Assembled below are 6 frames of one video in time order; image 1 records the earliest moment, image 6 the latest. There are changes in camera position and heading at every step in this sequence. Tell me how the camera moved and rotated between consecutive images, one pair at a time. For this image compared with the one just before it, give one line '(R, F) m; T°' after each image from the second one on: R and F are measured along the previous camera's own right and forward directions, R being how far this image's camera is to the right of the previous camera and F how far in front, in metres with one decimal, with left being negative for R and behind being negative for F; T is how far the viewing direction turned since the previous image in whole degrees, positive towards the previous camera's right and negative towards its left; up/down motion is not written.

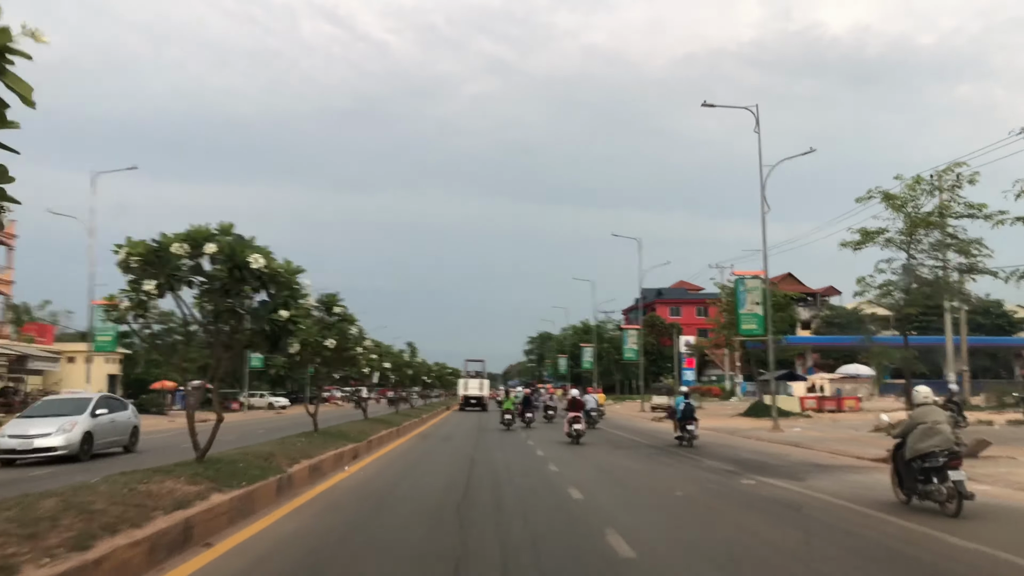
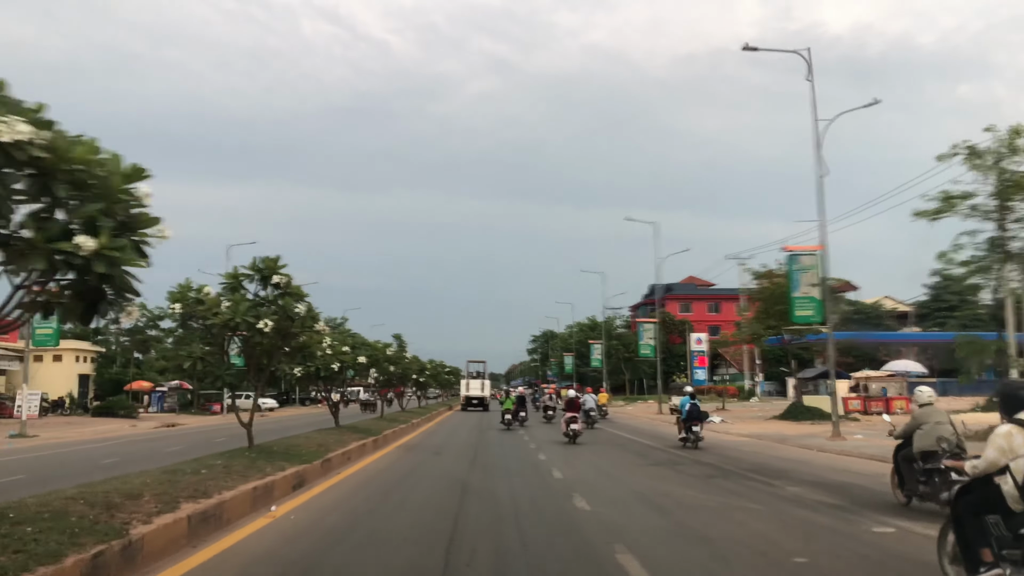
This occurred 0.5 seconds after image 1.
(0.0, +1.3) m; 0°
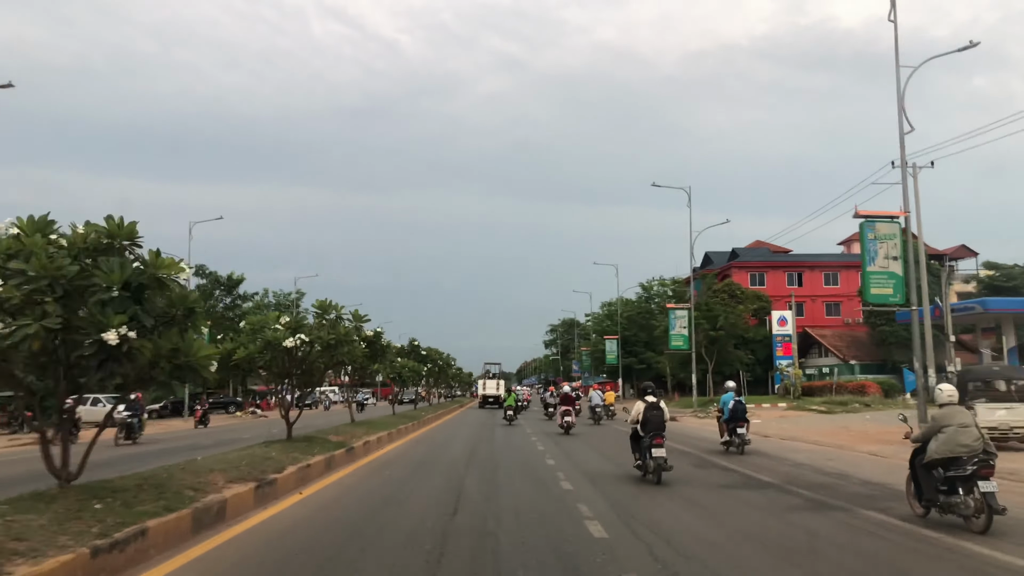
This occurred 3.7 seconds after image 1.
(+0.3, +3.9) m; -1°
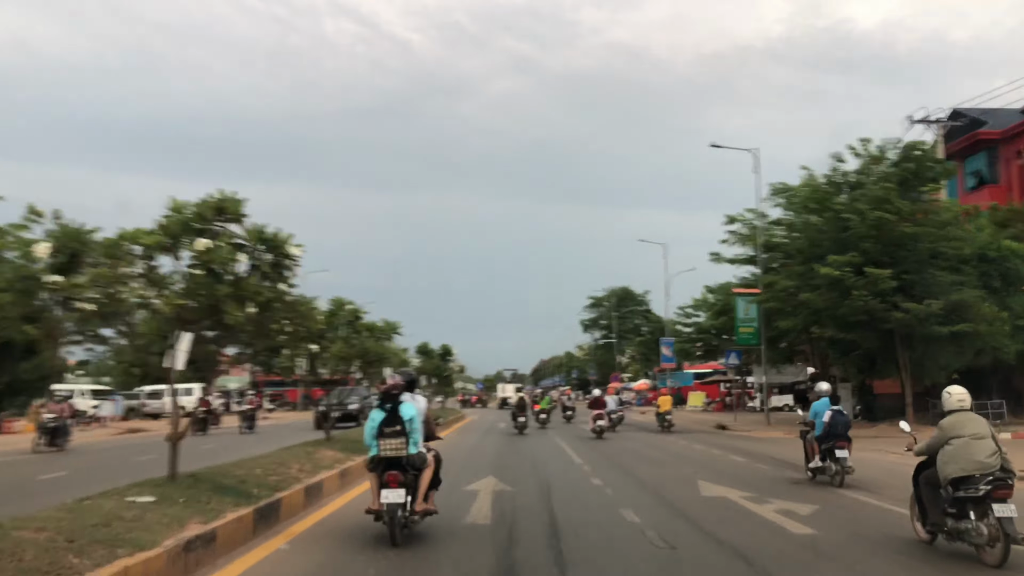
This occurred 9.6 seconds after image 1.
(+0.1, -0.9) m; -1°
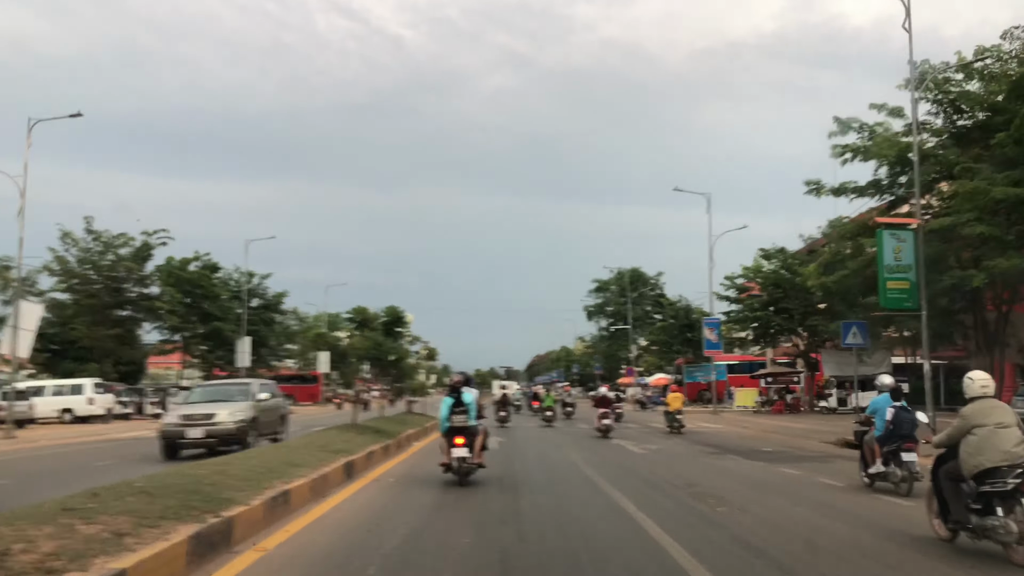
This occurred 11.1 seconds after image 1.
(-0.3, +1.7) m; 0°
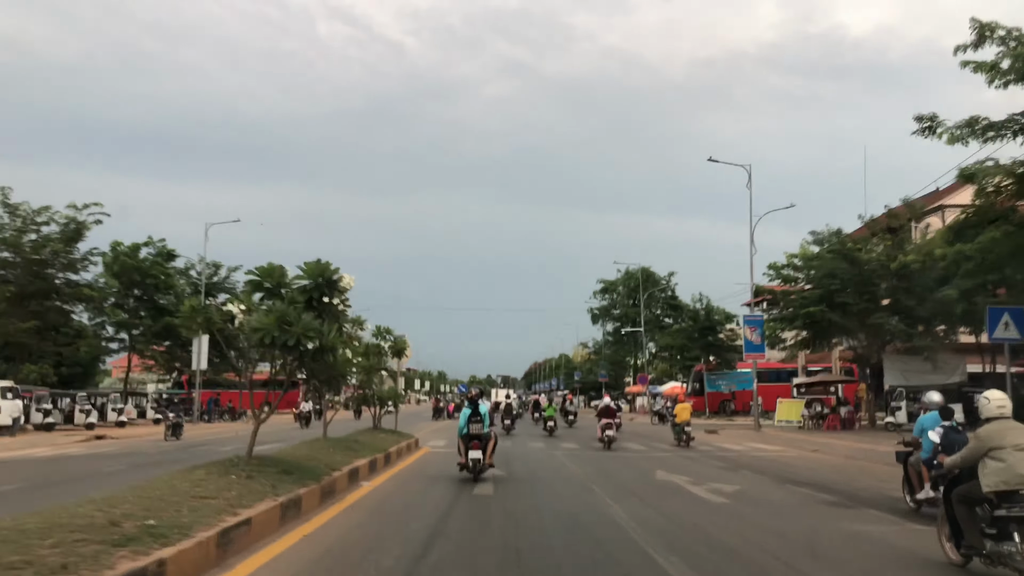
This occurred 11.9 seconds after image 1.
(-0.1, +1.2) m; 0°
